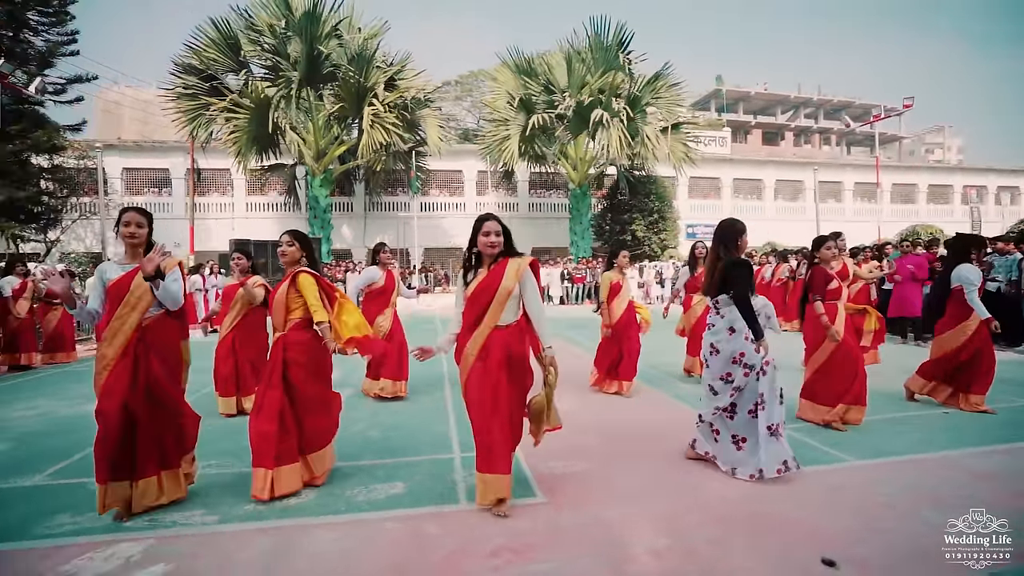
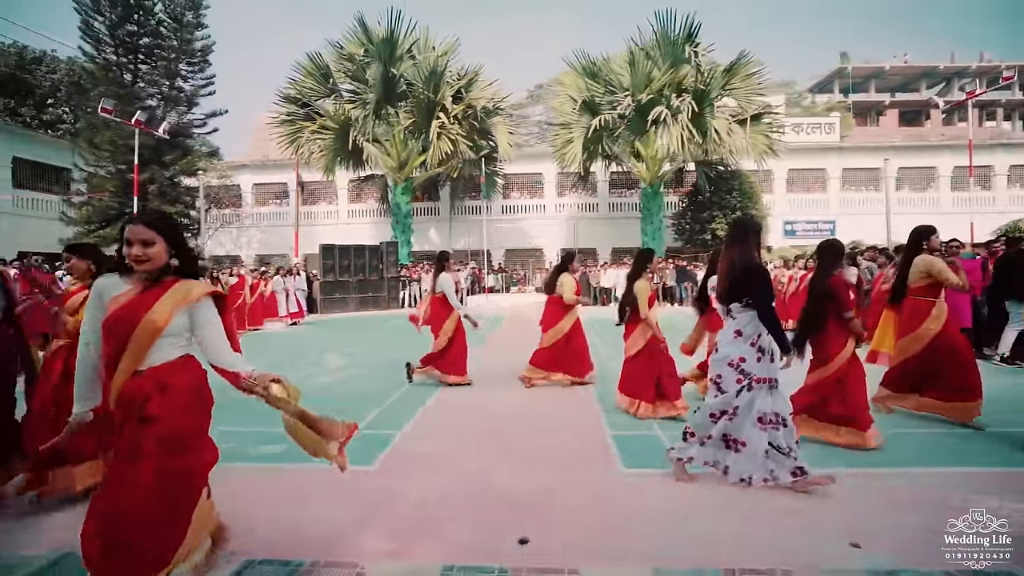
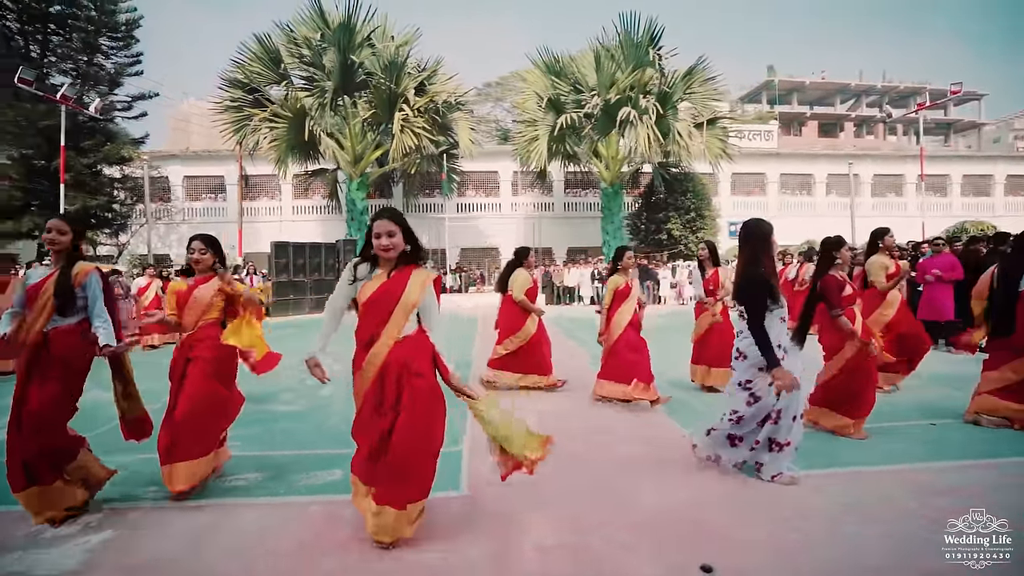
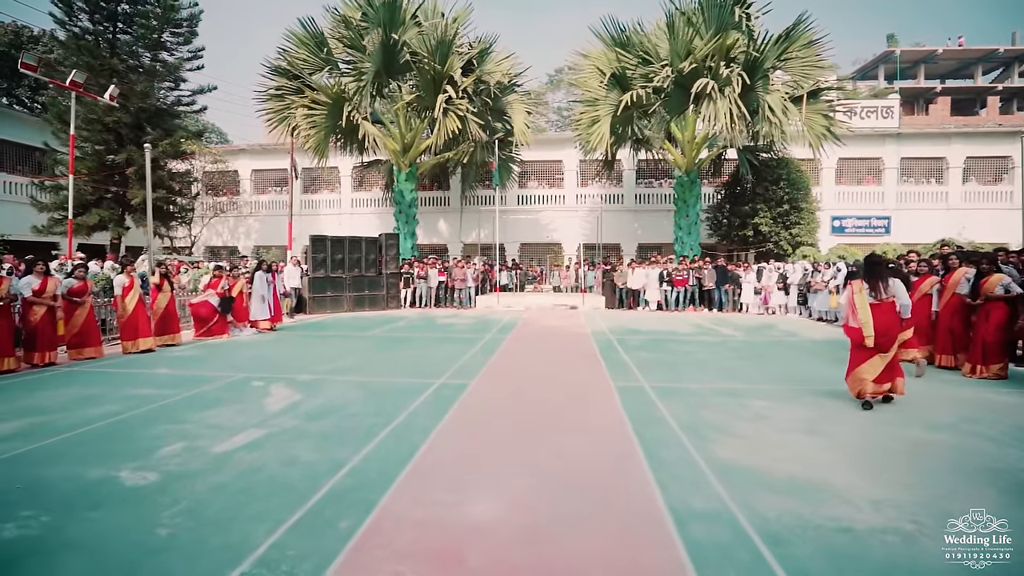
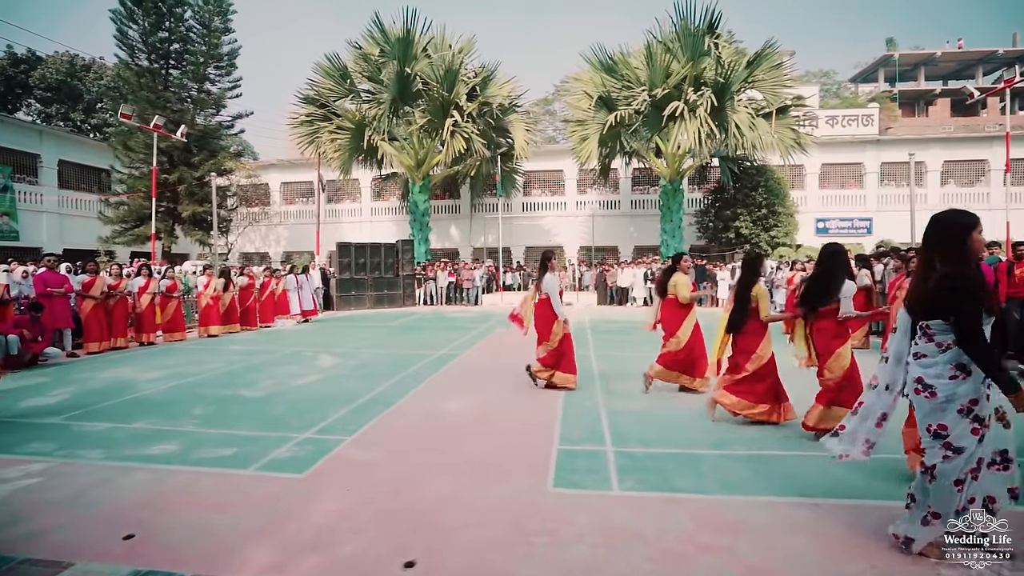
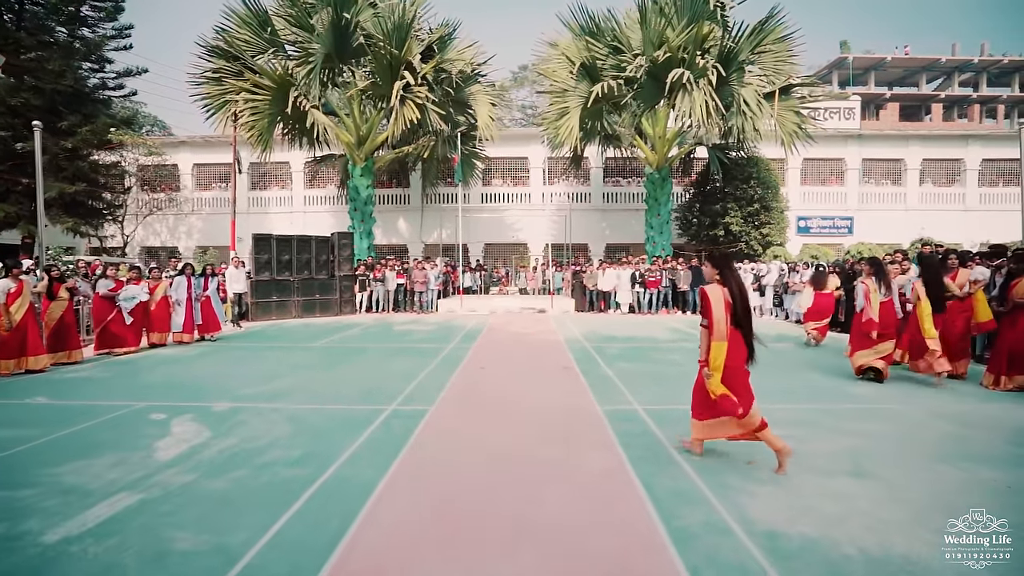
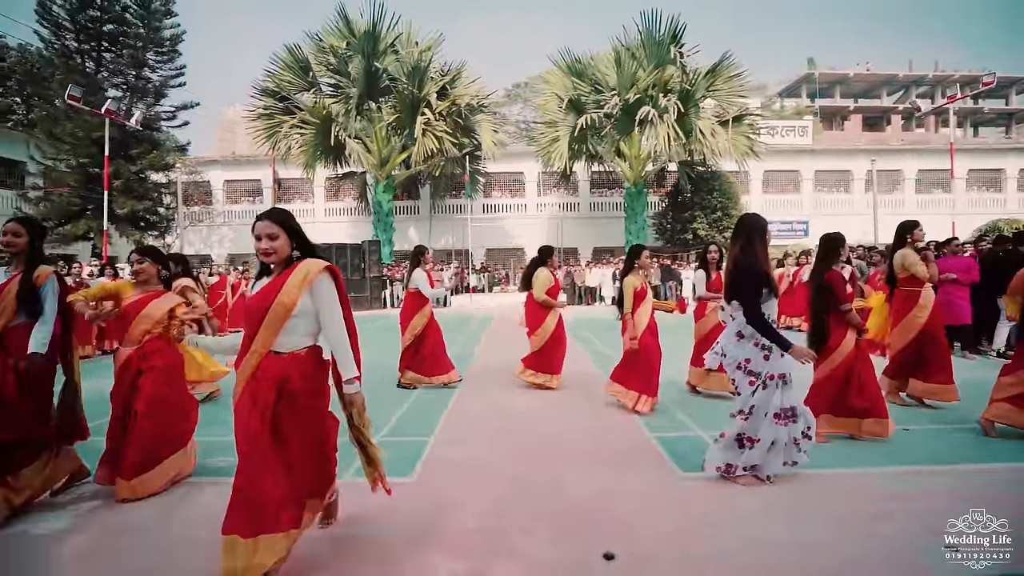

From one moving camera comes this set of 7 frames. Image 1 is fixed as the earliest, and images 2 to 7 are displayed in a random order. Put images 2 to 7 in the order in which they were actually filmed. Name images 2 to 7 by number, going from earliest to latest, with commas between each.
3, 7, 2, 5, 4, 6
